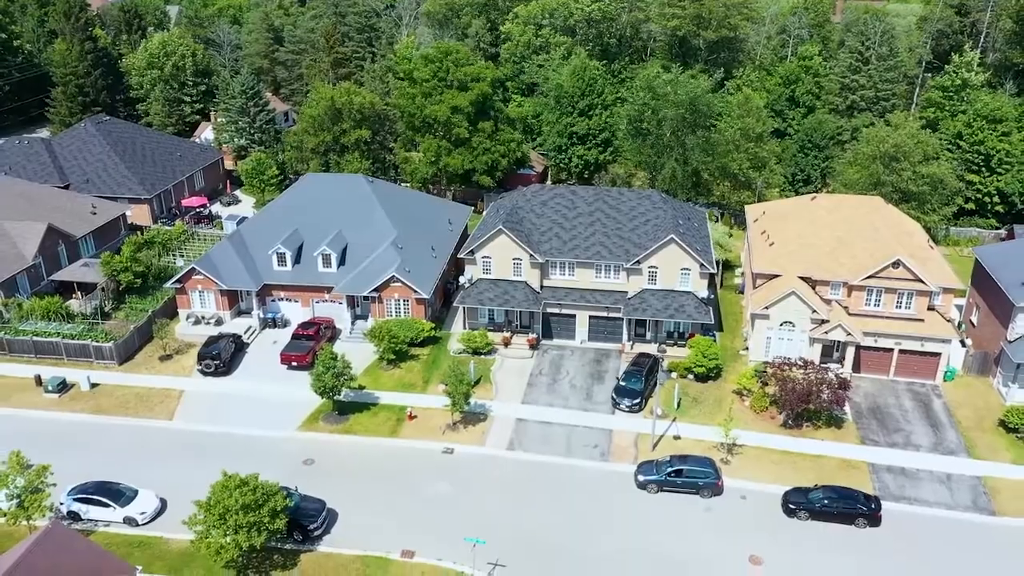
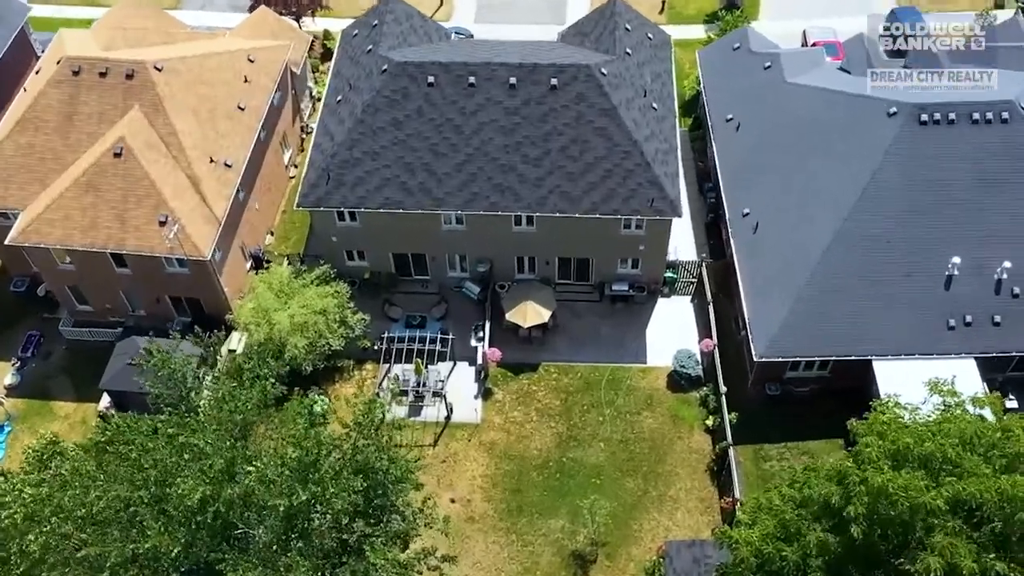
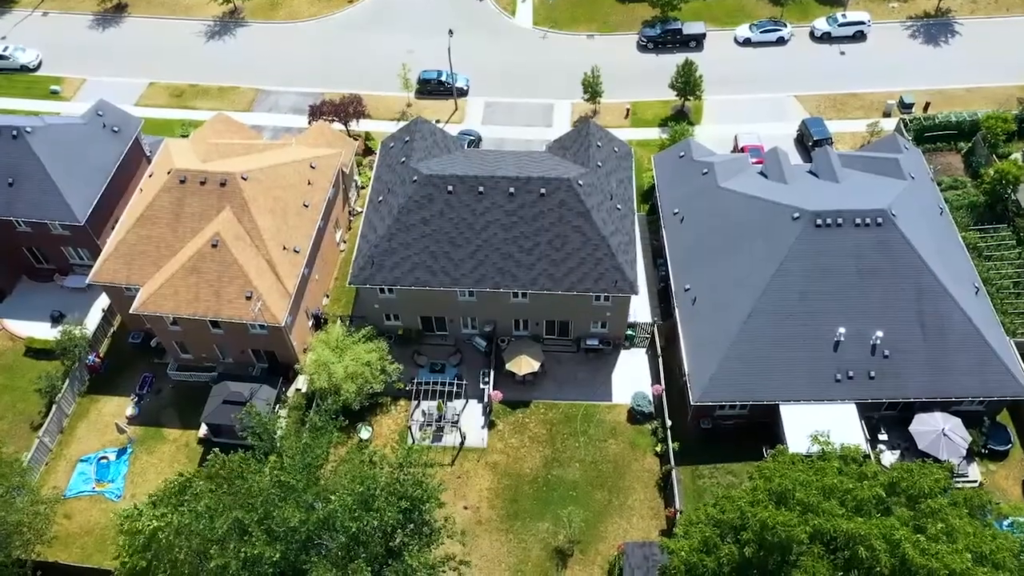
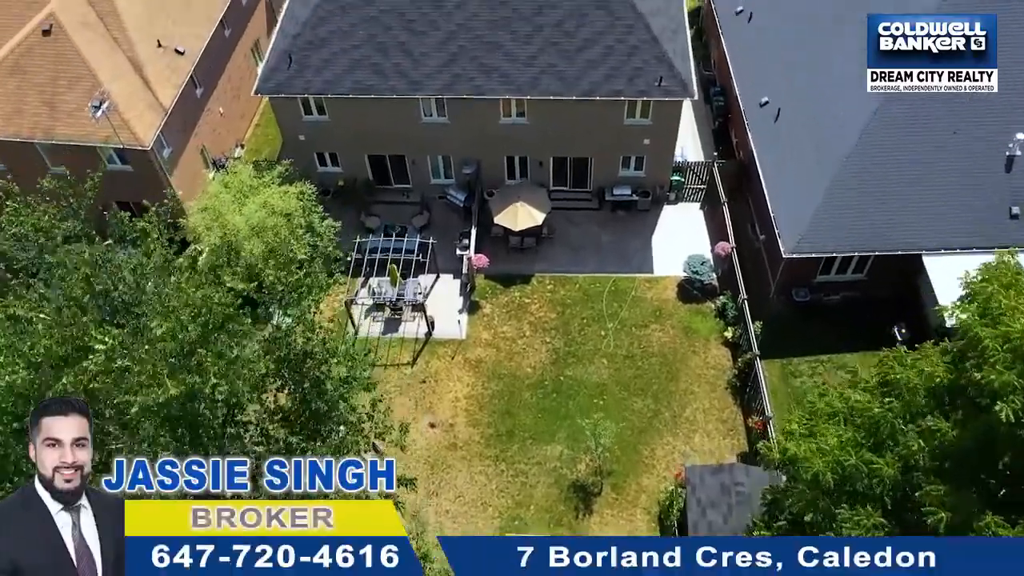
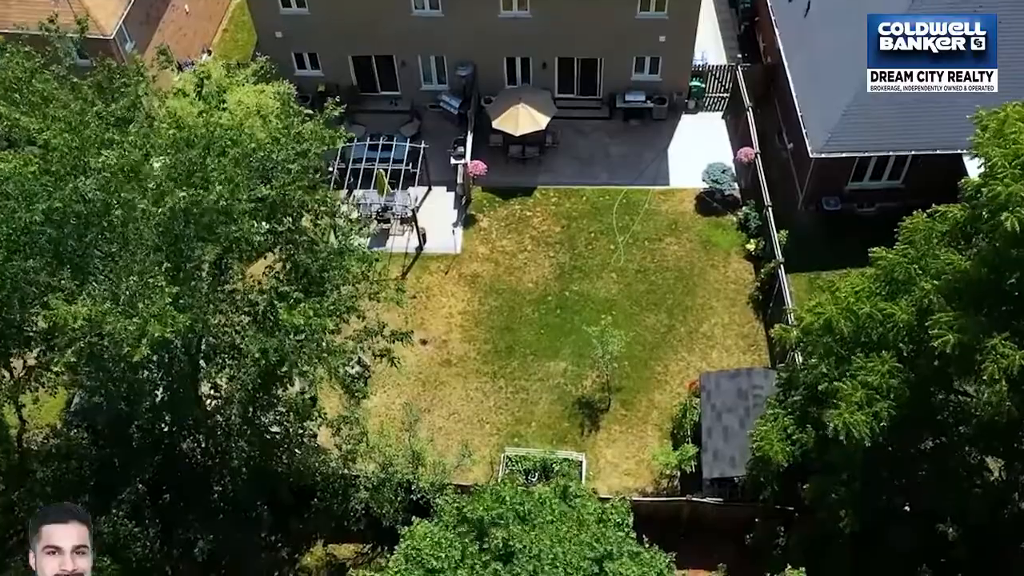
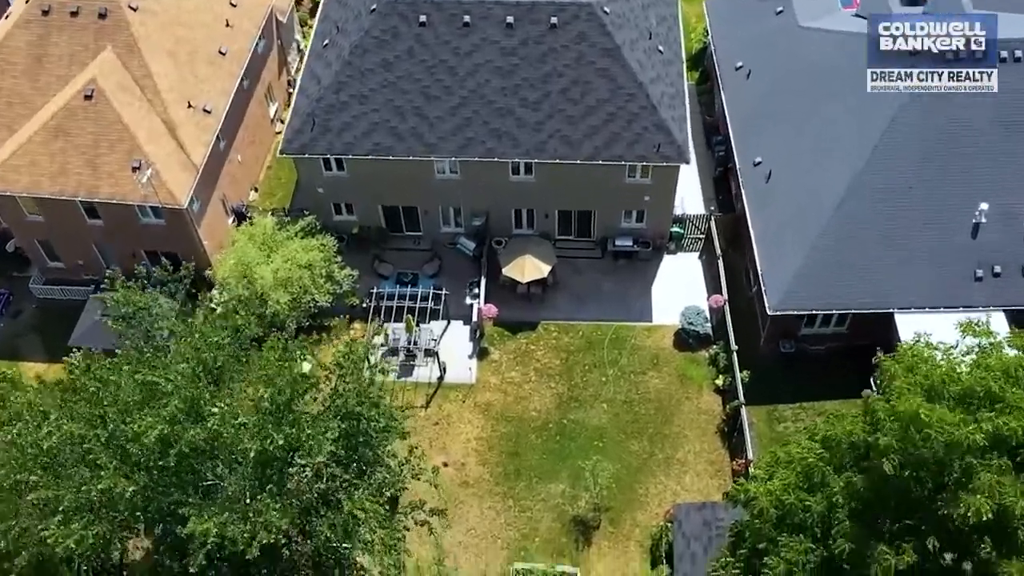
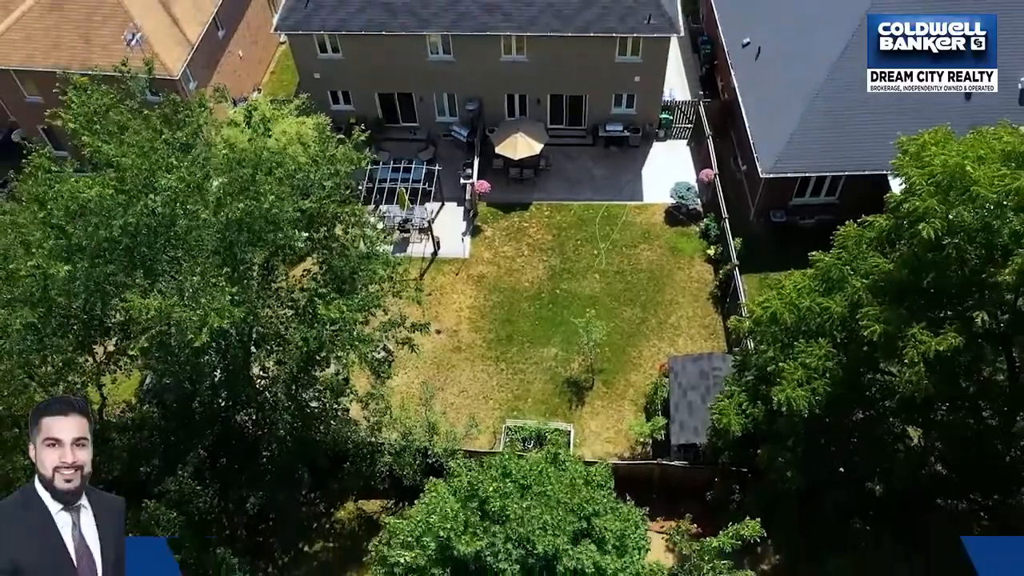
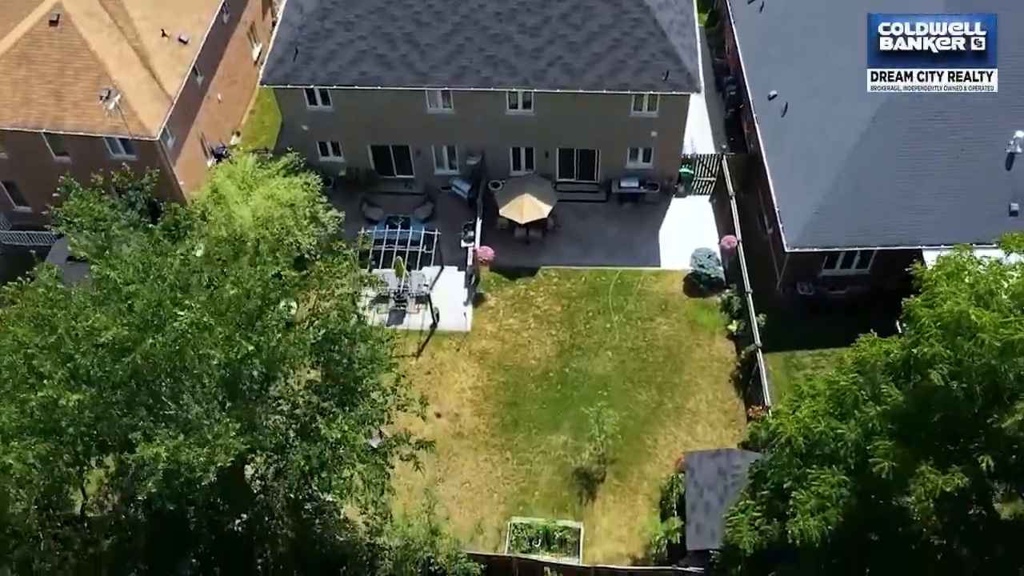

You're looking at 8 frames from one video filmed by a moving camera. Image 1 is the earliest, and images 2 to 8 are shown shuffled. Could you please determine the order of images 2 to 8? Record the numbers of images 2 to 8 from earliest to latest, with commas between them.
3, 2, 6, 8, 5, 7, 4
